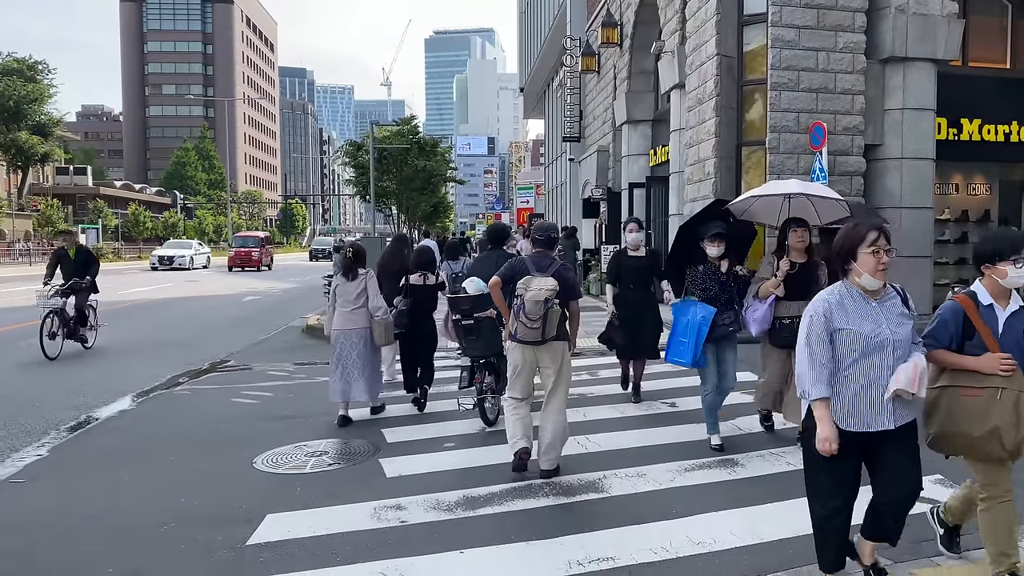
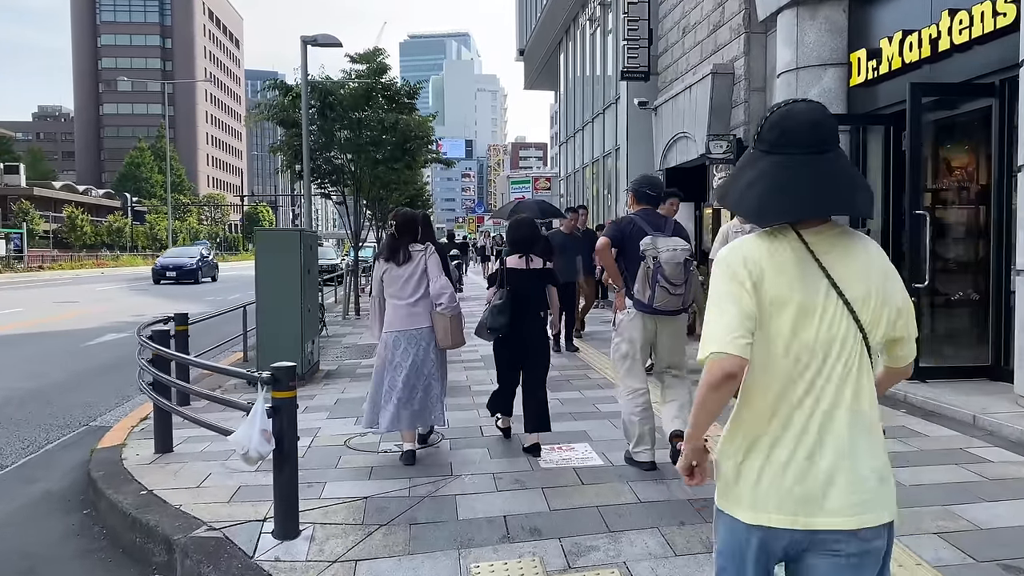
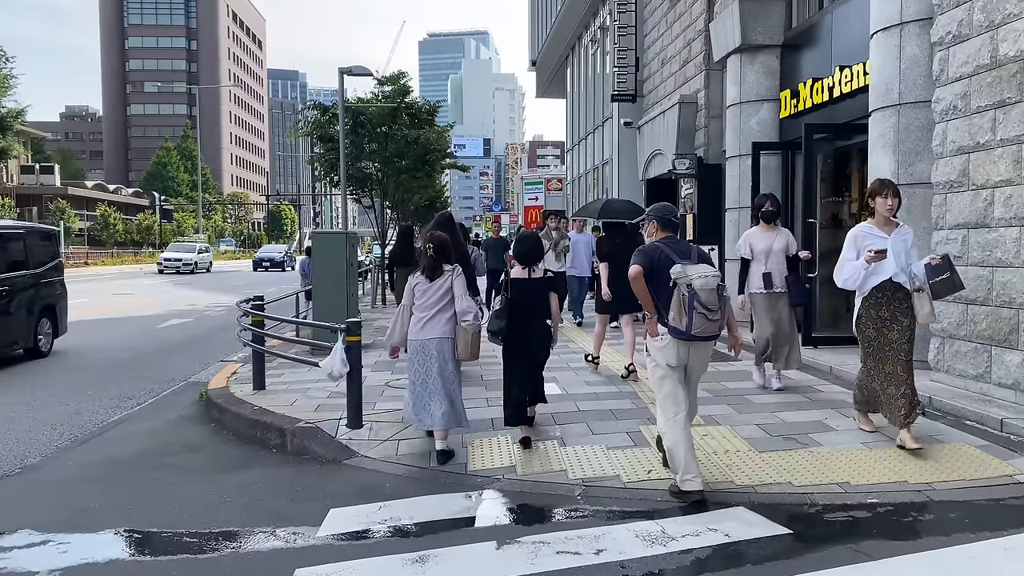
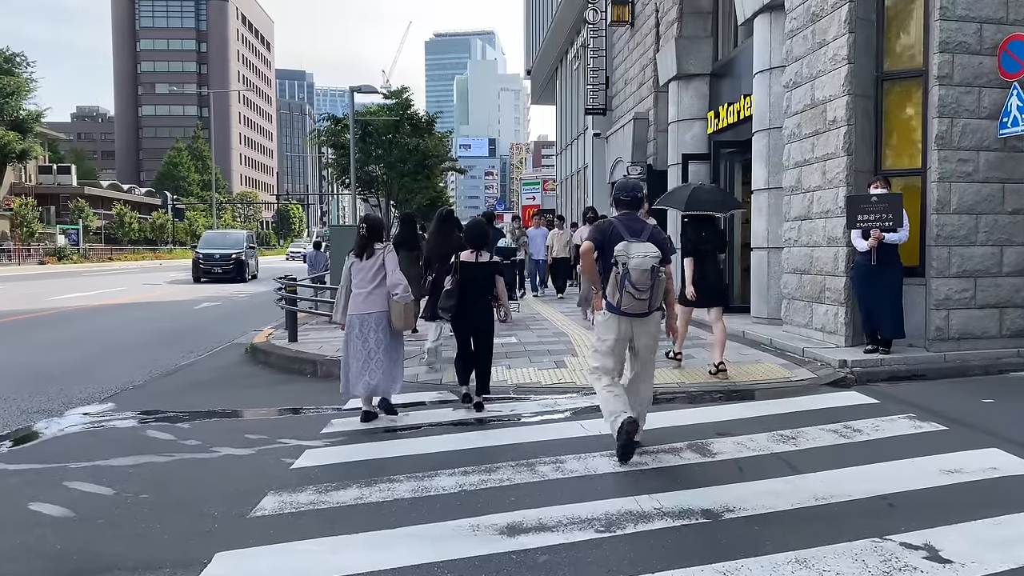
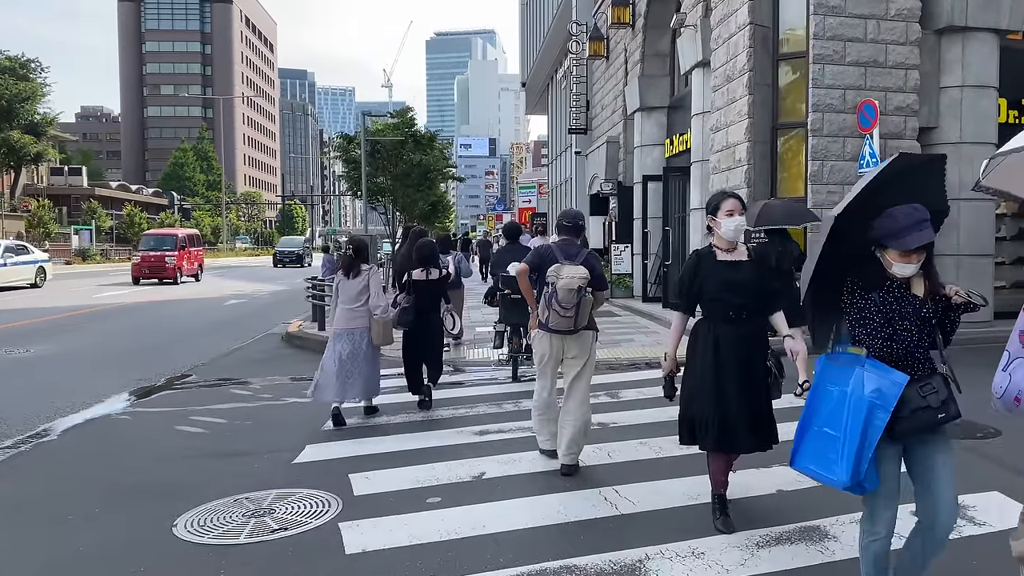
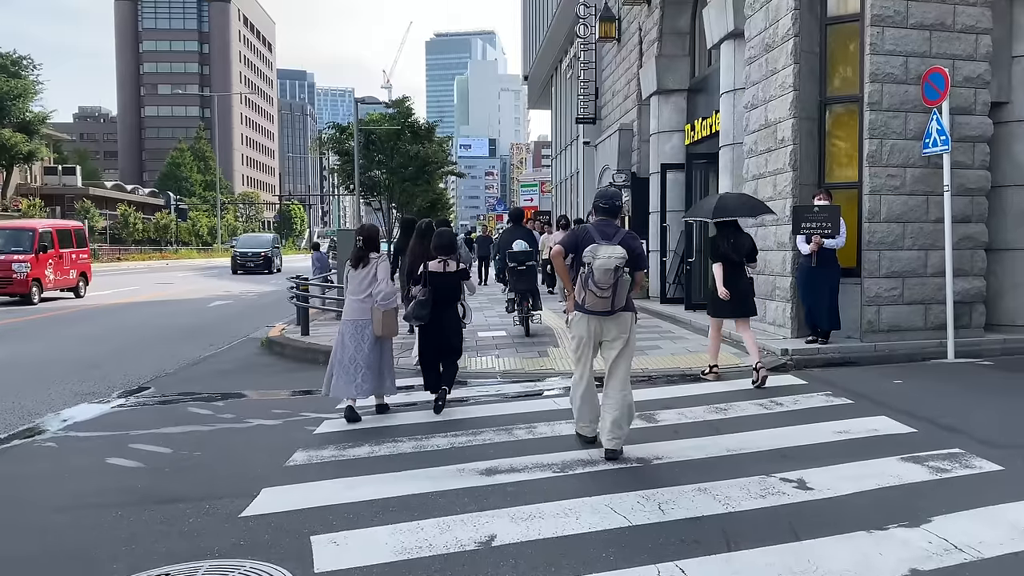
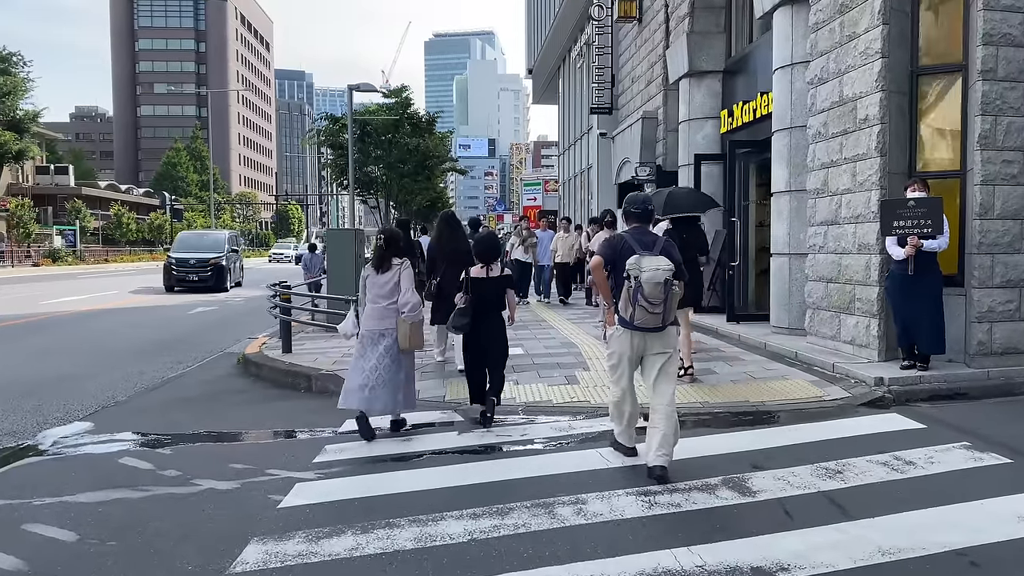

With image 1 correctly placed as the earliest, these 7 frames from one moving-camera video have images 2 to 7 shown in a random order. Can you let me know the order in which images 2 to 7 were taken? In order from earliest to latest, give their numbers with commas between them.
5, 6, 4, 7, 3, 2
